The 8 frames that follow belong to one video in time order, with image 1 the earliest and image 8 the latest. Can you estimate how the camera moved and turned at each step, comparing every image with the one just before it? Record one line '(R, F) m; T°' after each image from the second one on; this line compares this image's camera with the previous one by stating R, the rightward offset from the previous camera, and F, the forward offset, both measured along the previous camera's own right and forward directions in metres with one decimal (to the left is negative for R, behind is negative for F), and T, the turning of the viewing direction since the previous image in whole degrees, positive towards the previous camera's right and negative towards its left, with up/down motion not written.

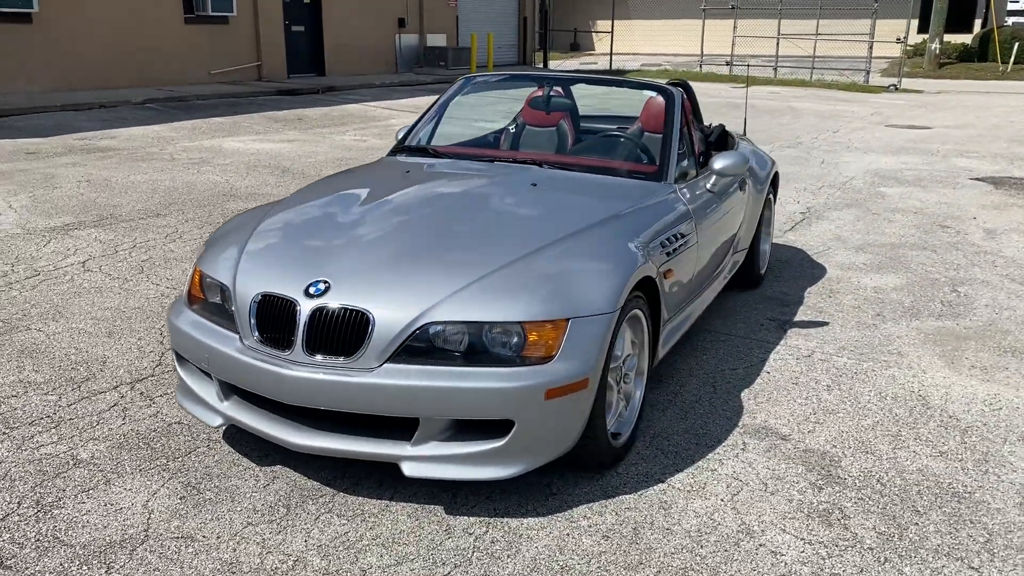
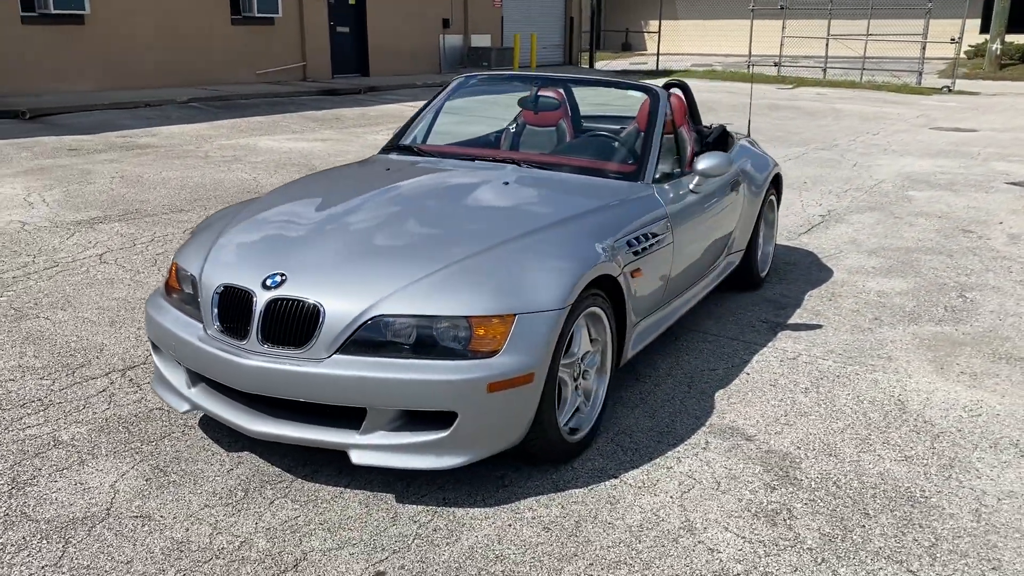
(+0.3, -0.1) m; -3°
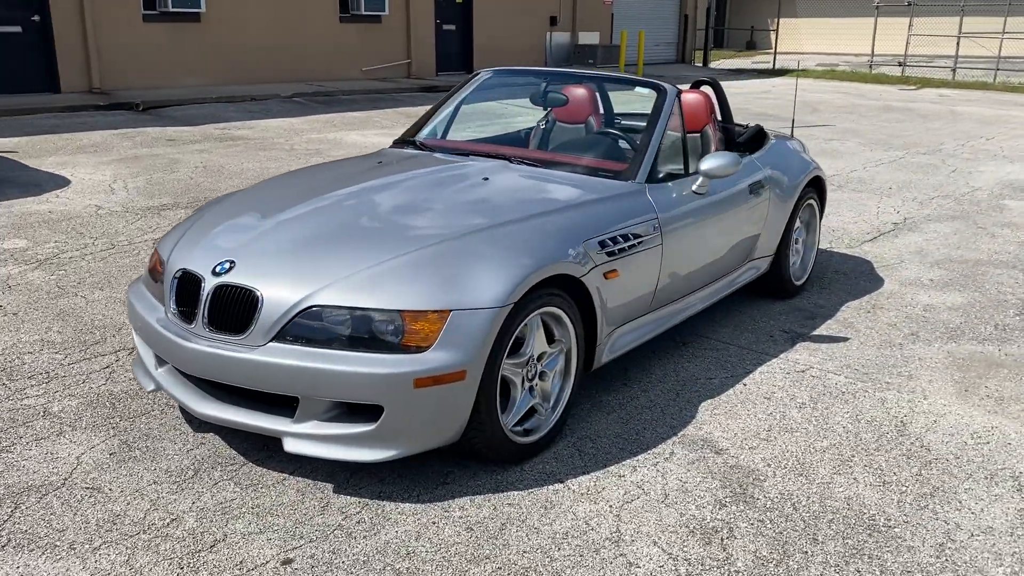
(+0.6, +0.1) m; -8°
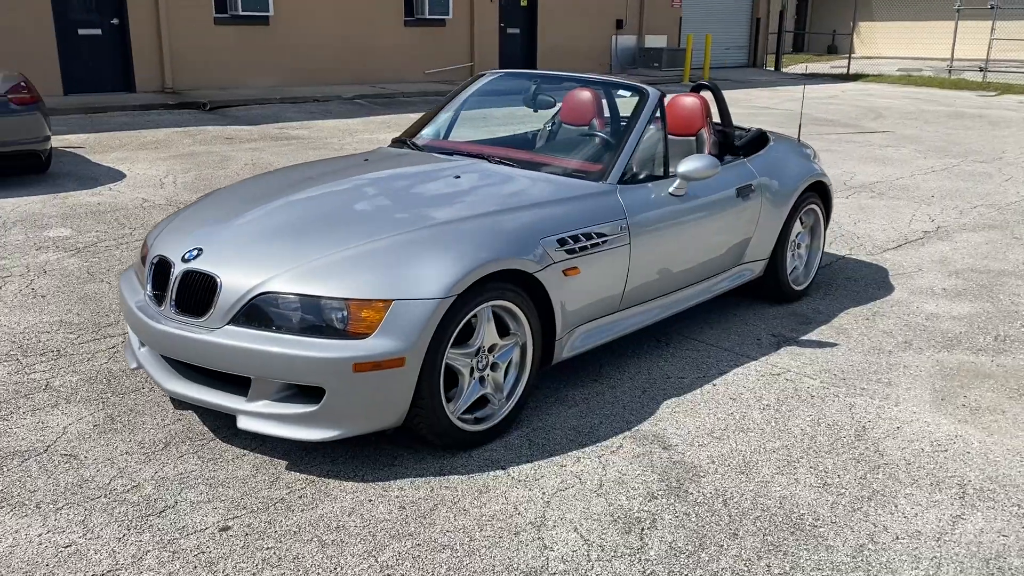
(+0.5, -0.1) m; -5°
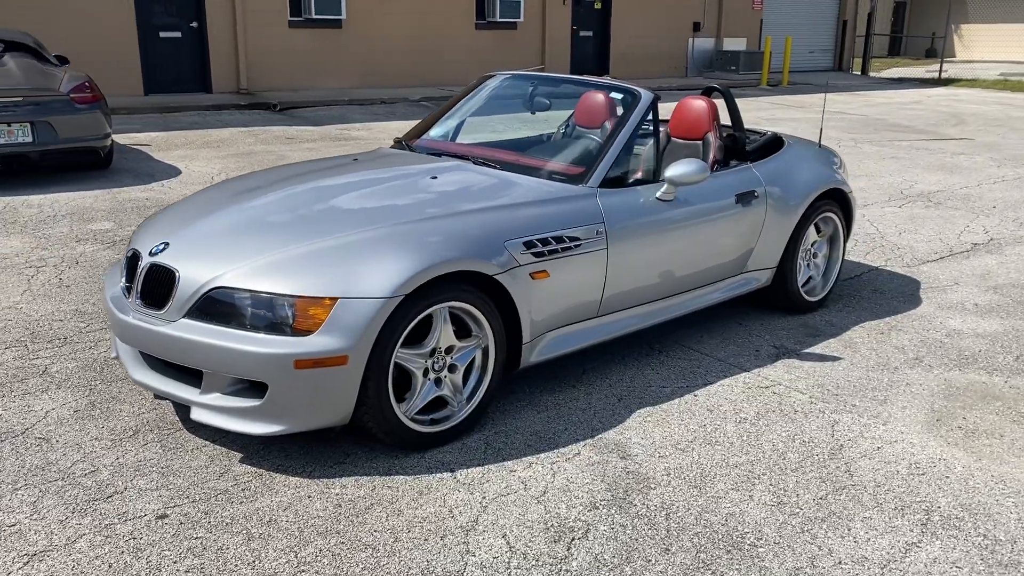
(+0.5, 0.0) m; -6°
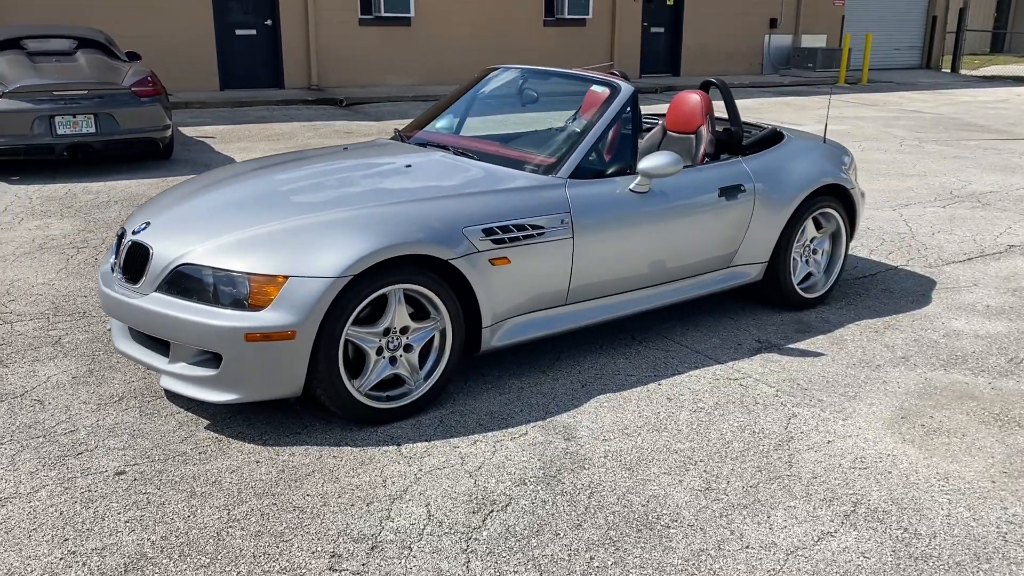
(+0.5, -0.1) m; -6°
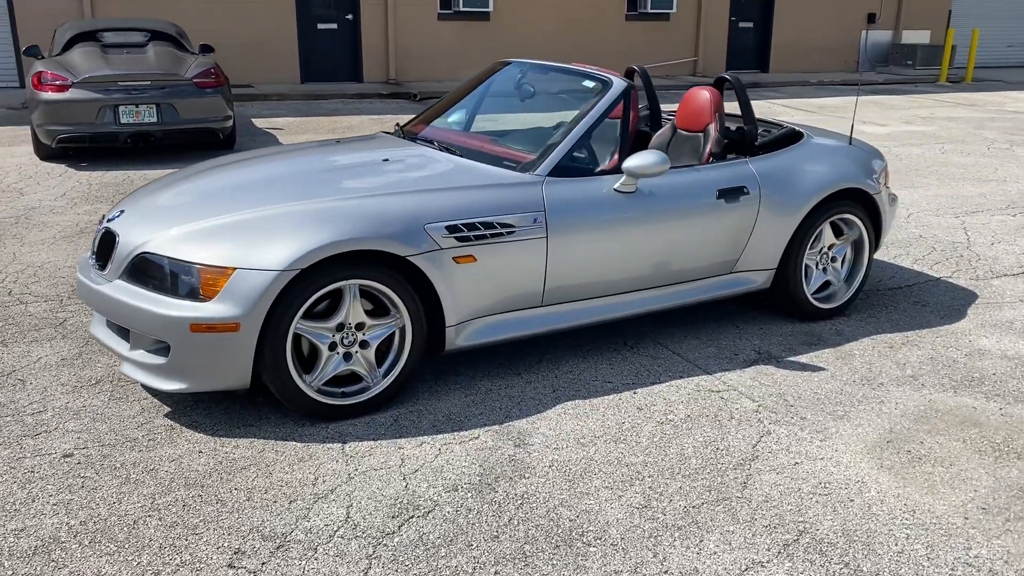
(+0.5, +0.1) m; -6°
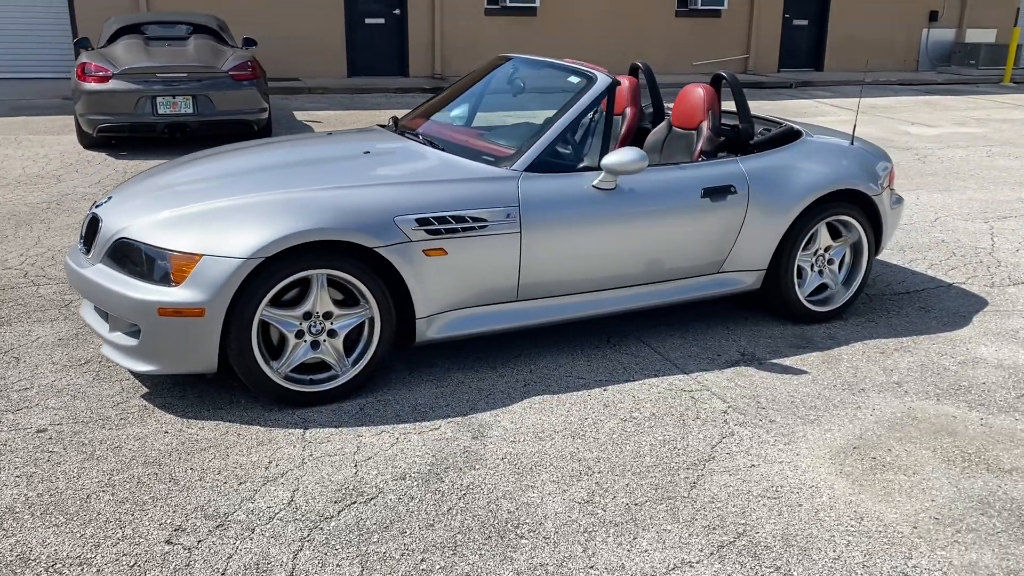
(+0.4, 0.0) m; -4°
